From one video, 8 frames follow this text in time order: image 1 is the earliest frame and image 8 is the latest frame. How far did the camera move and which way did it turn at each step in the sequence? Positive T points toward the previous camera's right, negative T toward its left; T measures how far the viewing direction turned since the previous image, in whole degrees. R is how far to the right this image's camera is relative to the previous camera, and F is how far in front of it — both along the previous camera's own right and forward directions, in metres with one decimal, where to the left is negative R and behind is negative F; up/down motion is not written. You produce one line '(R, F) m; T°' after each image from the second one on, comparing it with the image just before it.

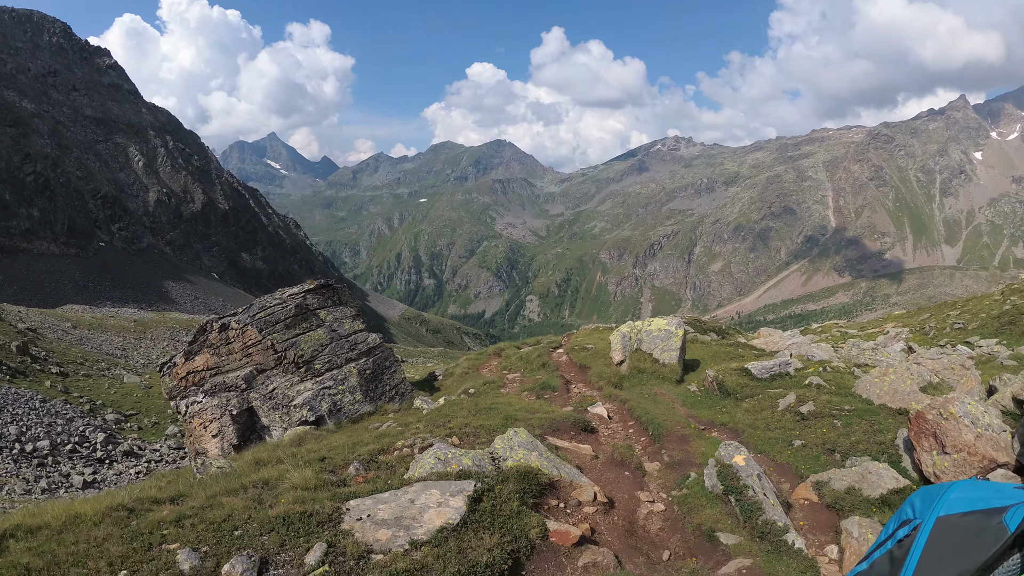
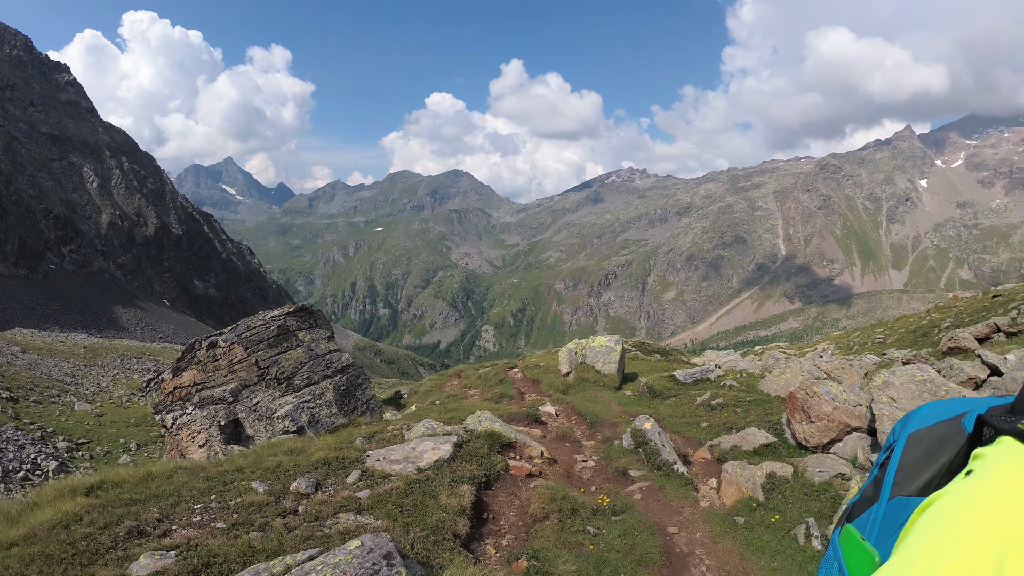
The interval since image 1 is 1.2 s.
(-0.6, -5.2) m; +6°
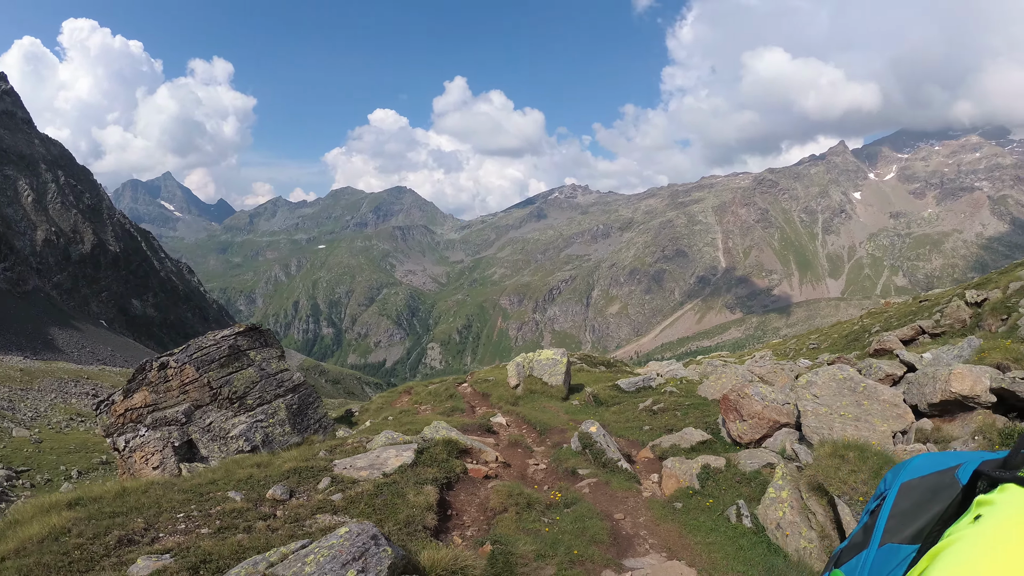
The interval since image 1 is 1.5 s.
(-0.4, -1.6) m; +7°
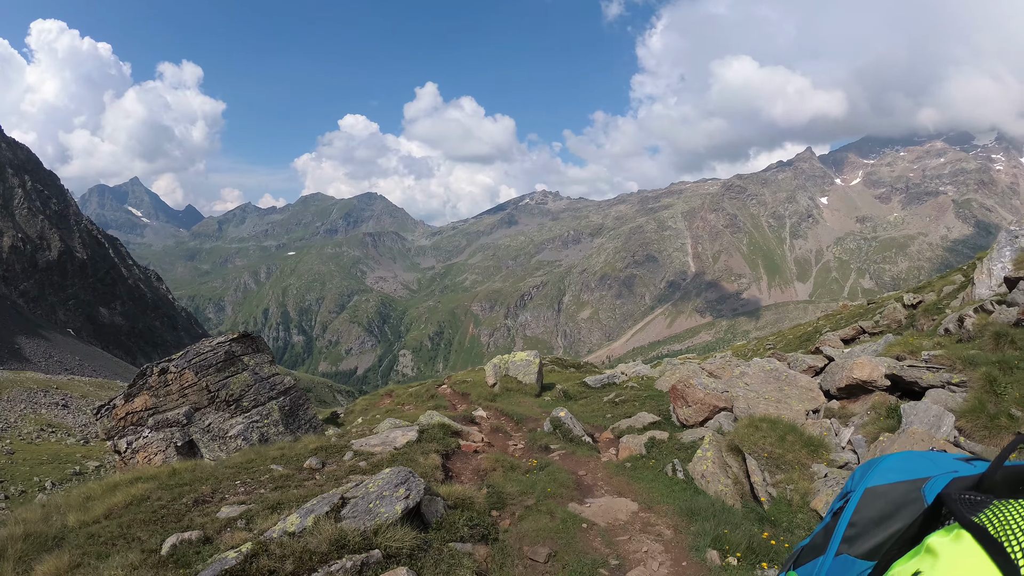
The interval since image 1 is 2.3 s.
(-0.6, -4.0) m; +4°
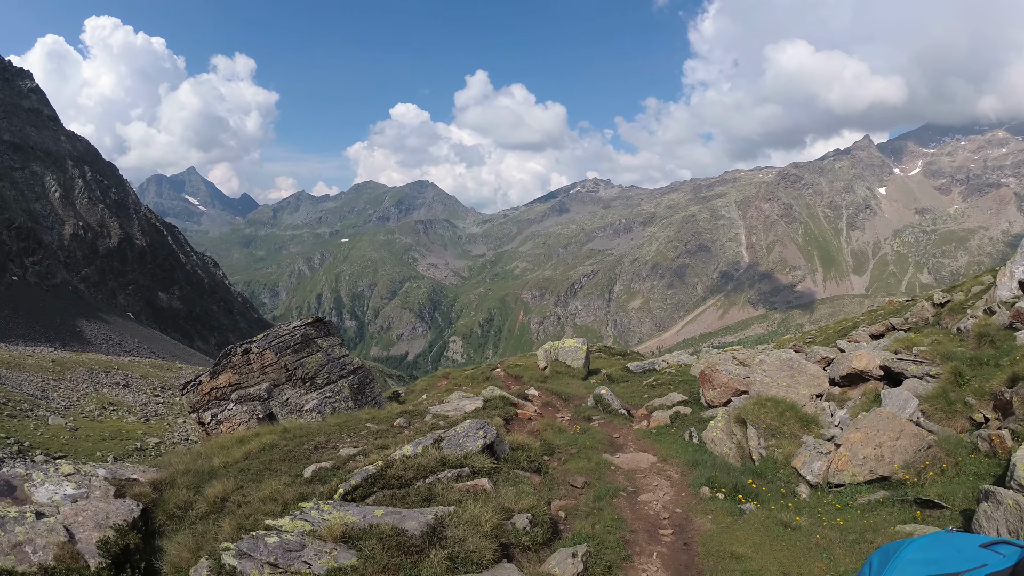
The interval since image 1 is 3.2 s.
(0.0, -4.9) m; -6°
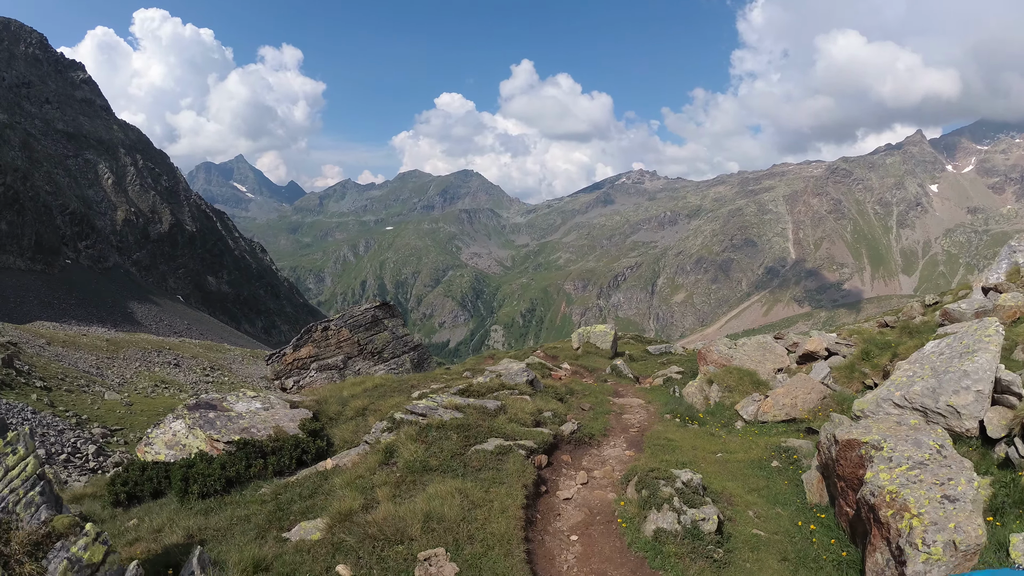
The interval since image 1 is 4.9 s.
(+0.3, -9.3) m; -5°
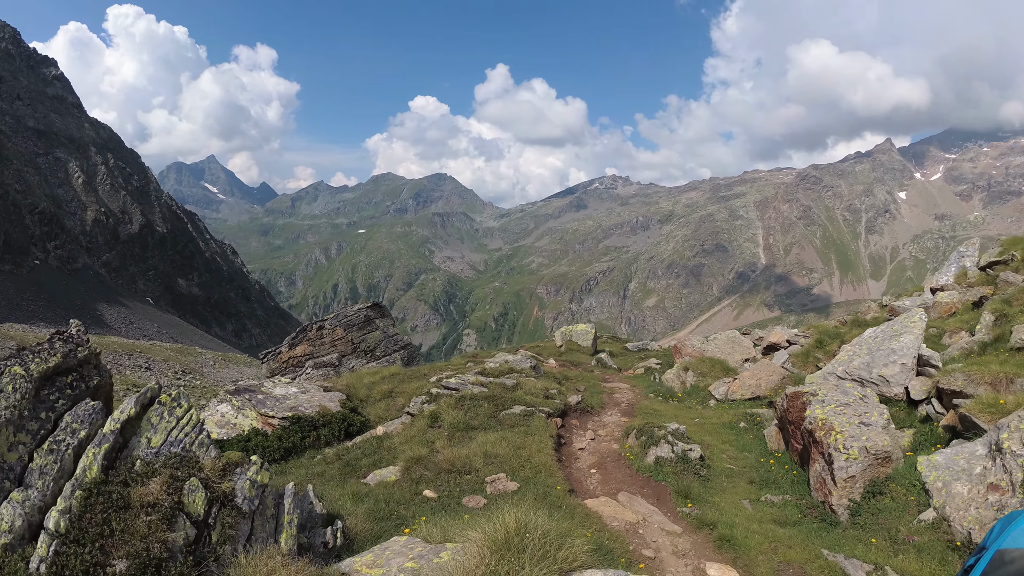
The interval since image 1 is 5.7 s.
(-2.2, -3.8) m; +3°
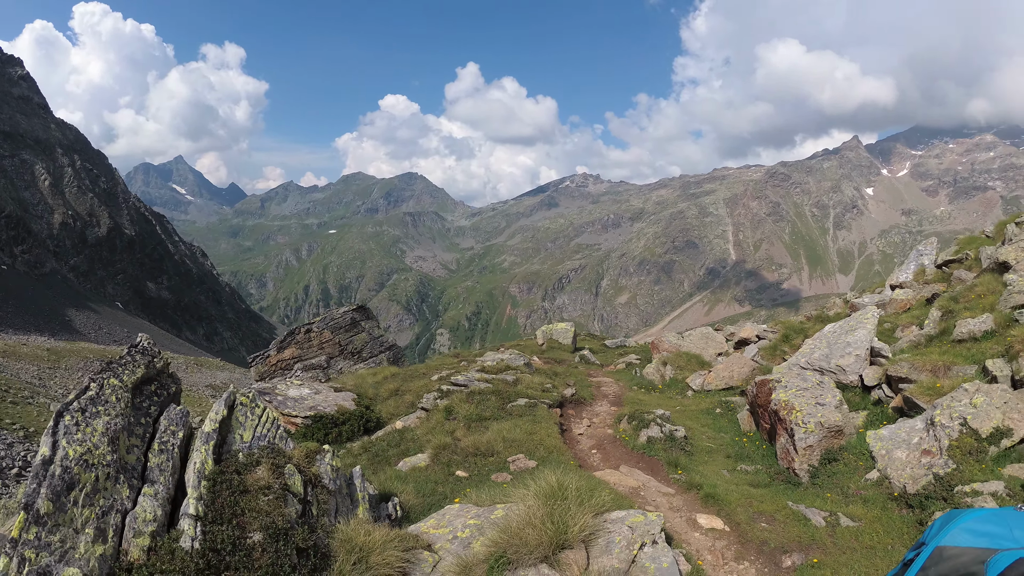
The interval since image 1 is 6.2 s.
(-1.5, -2.4) m; +3°
